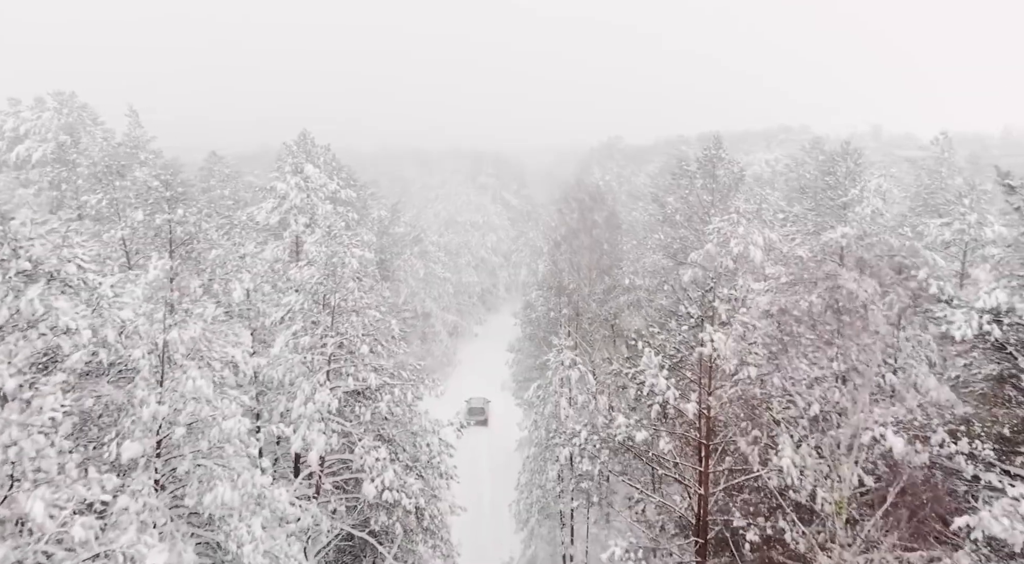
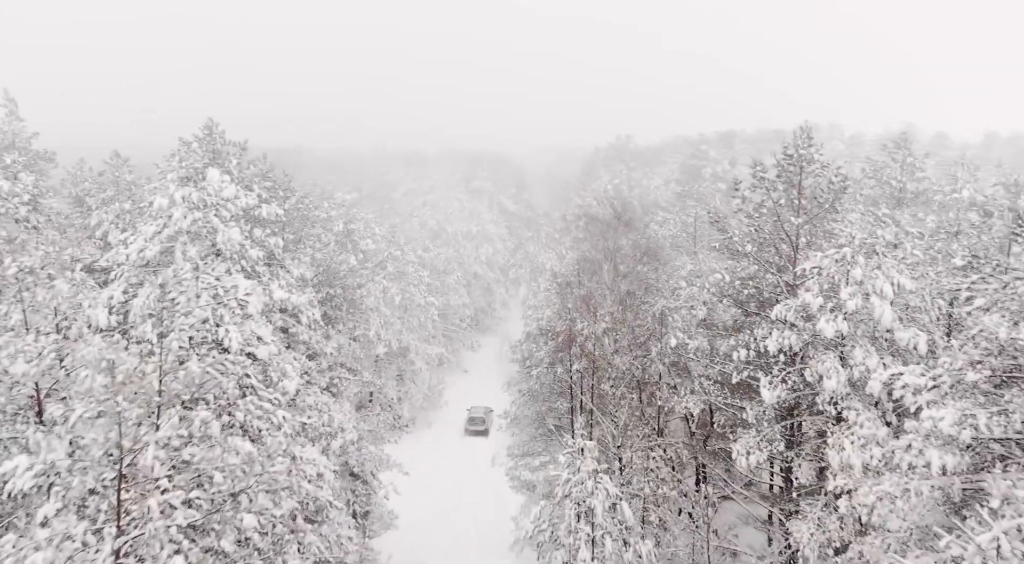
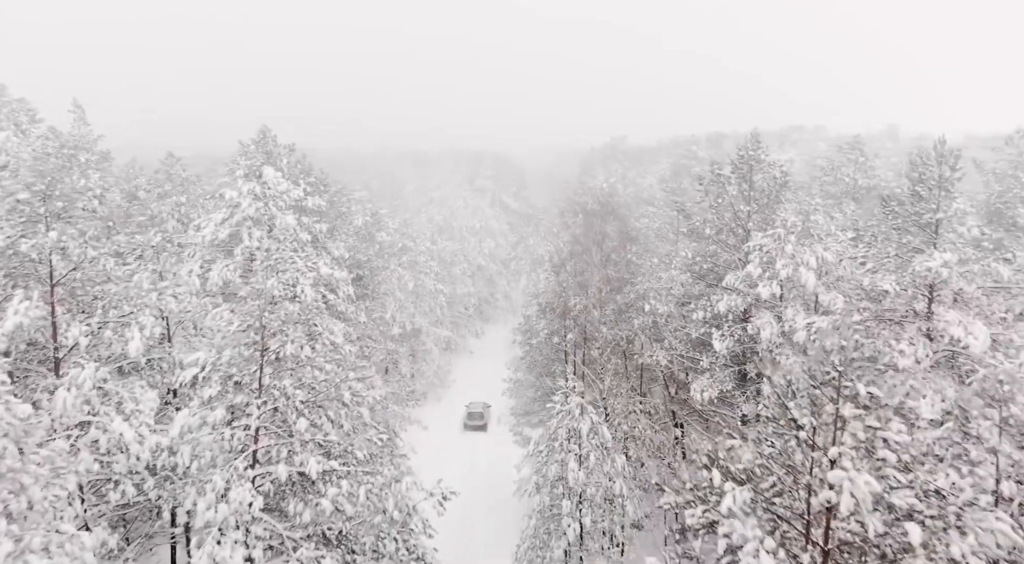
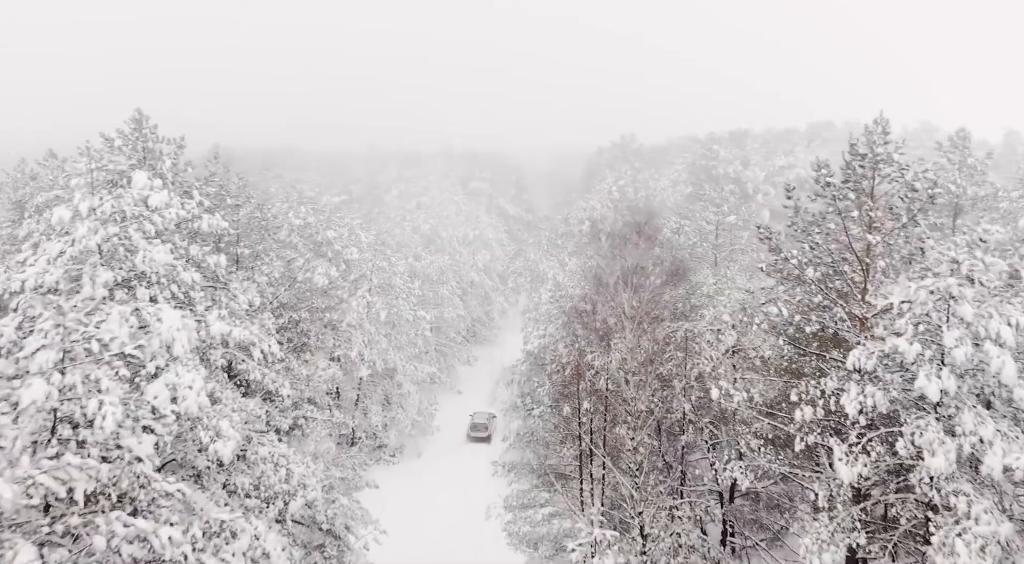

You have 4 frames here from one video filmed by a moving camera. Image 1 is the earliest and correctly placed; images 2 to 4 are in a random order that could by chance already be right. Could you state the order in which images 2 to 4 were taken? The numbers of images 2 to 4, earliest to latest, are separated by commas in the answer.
3, 2, 4
